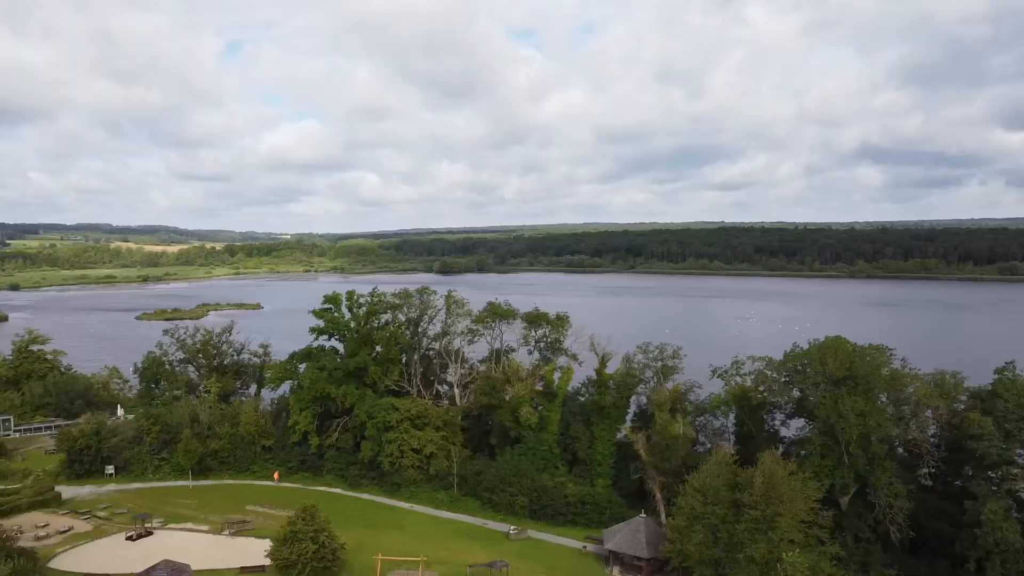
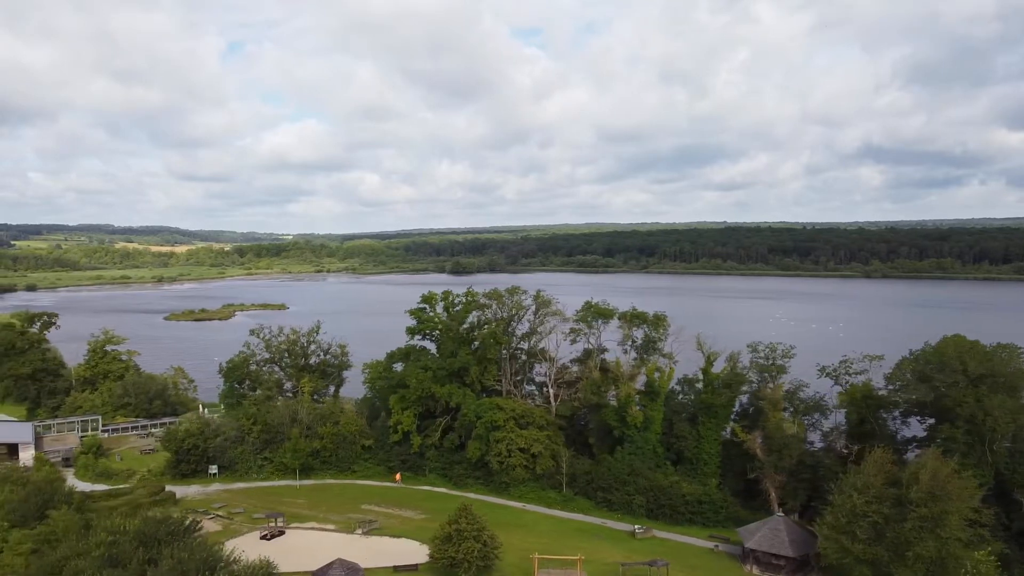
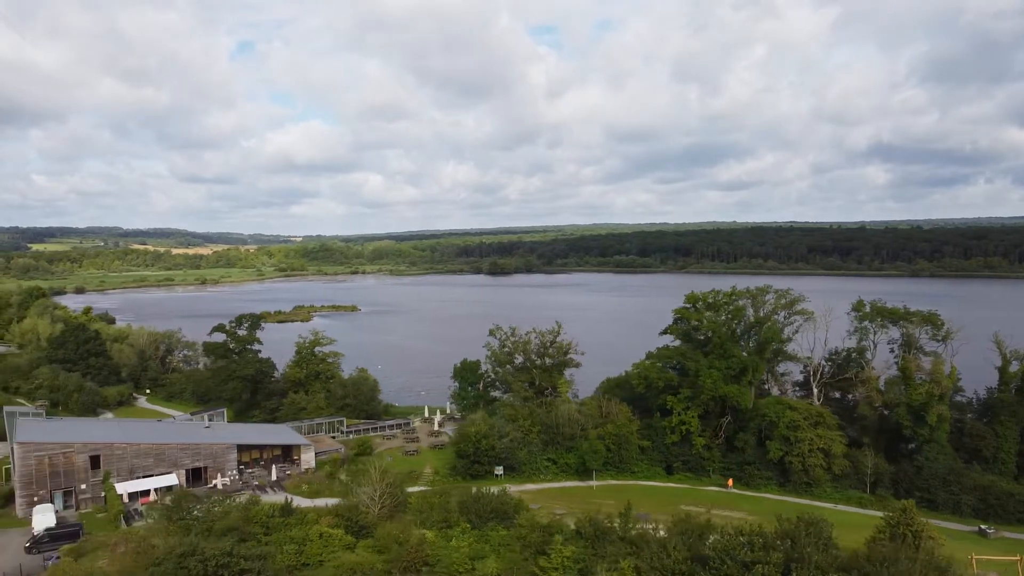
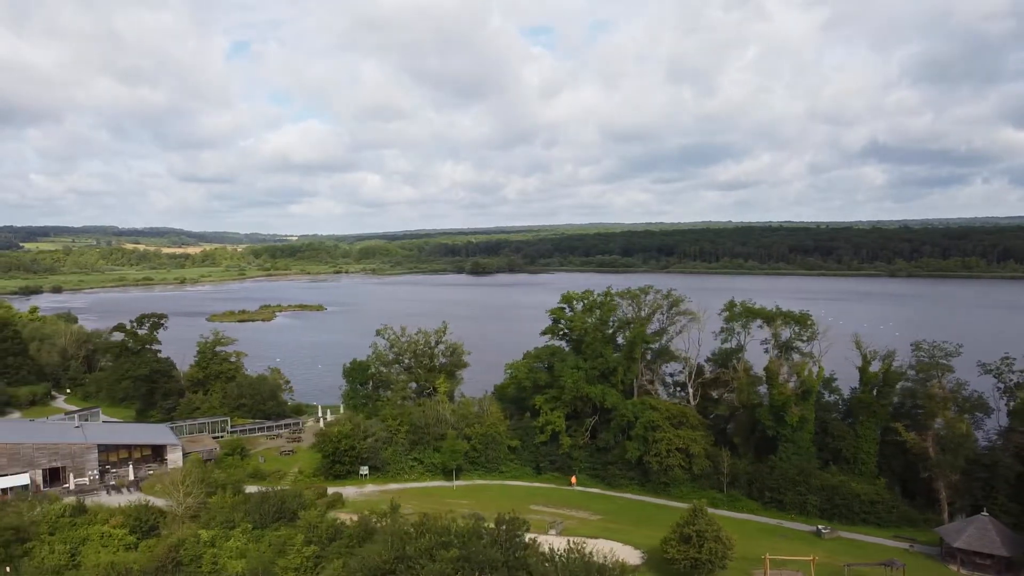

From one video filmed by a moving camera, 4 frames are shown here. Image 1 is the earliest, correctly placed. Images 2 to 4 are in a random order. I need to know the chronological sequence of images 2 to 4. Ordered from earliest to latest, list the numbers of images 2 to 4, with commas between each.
2, 4, 3
